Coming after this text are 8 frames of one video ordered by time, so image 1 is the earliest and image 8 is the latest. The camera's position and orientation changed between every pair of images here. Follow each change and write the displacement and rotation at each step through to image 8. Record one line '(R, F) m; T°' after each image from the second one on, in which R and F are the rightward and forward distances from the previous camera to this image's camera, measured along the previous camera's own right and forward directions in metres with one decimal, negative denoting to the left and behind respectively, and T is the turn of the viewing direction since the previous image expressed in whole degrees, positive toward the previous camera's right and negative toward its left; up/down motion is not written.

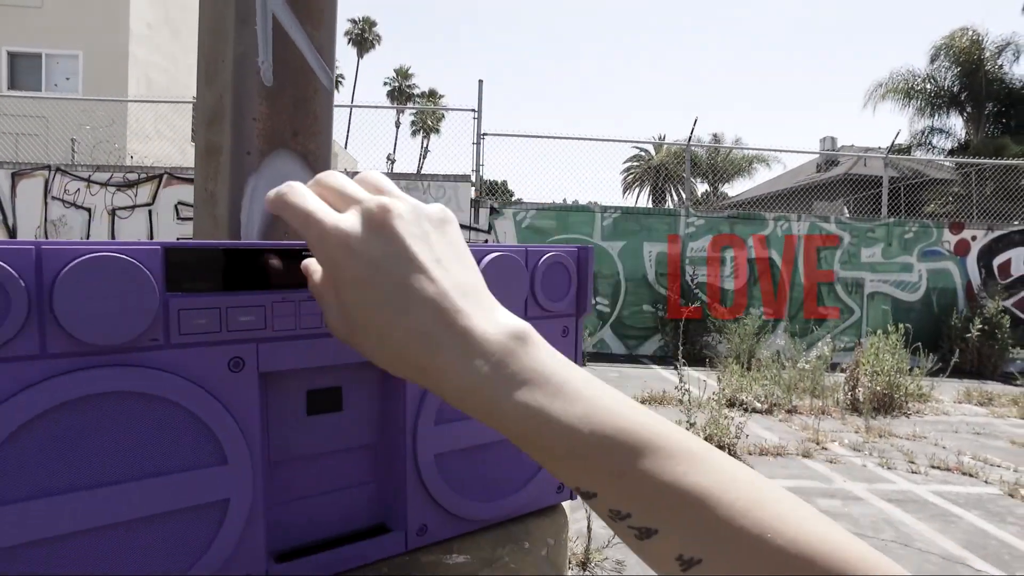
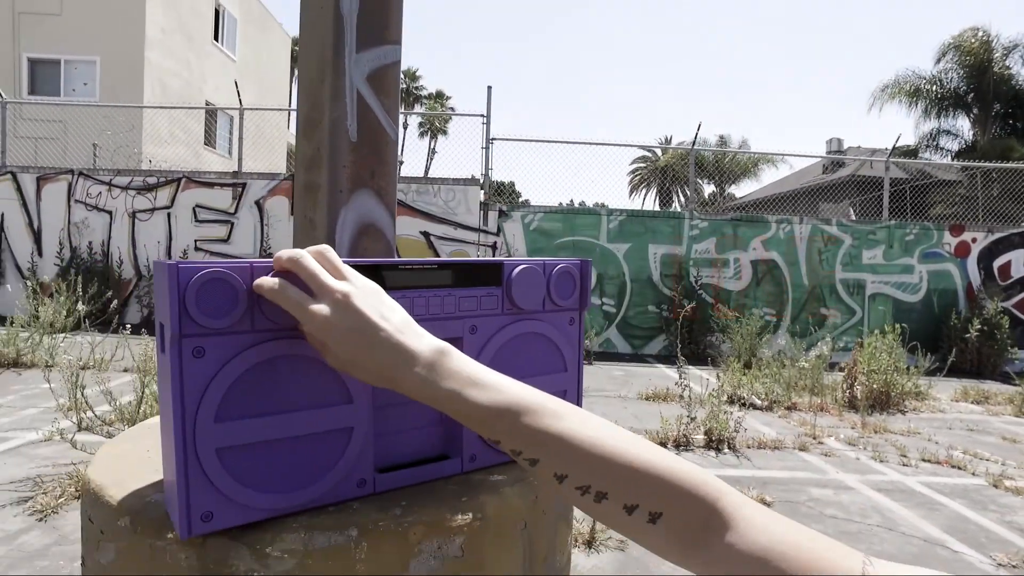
(0.0, -0.3) m; -1°
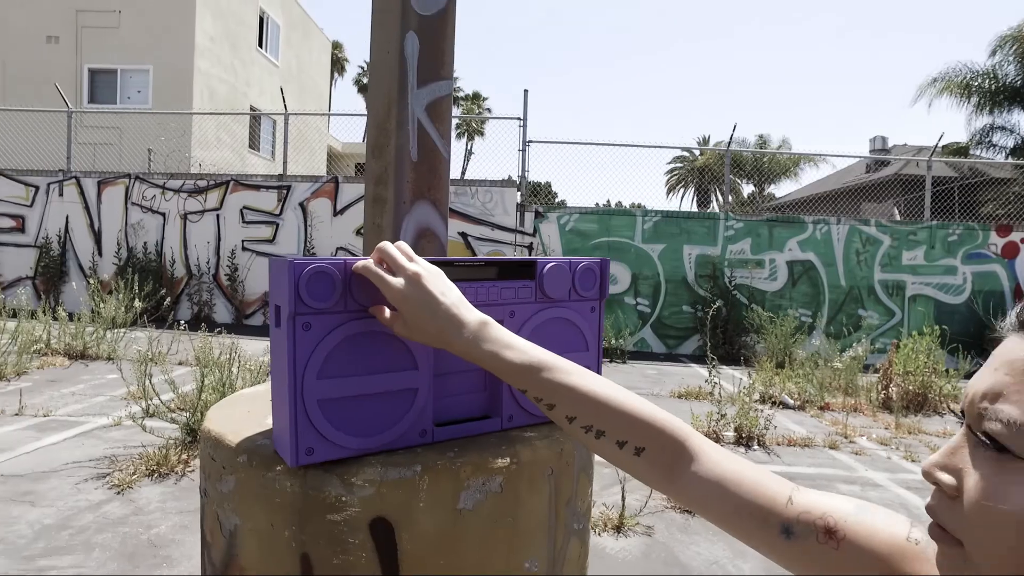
(0.0, -0.2) m; -3°
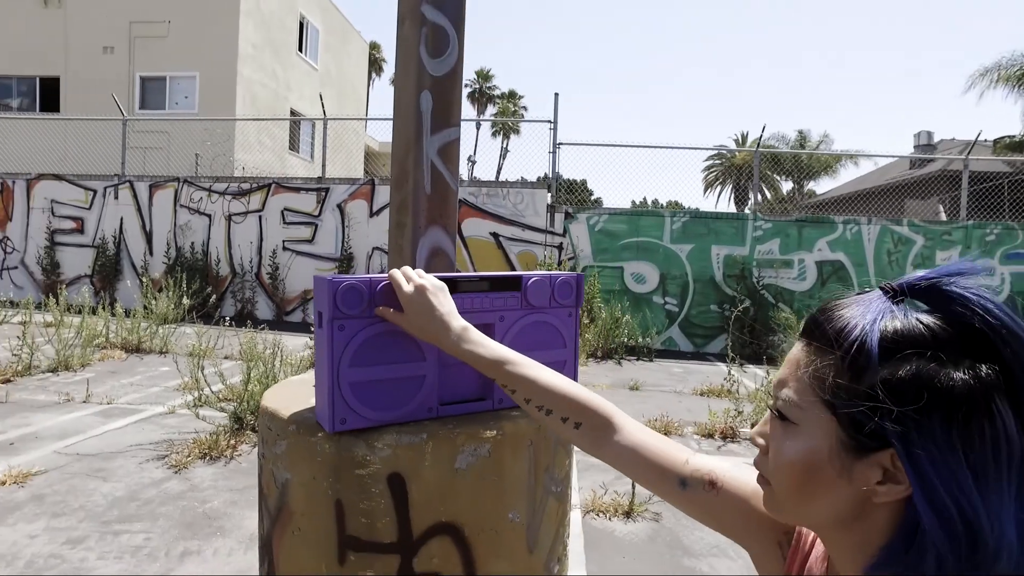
(+0.1, -0.3) m; -3°
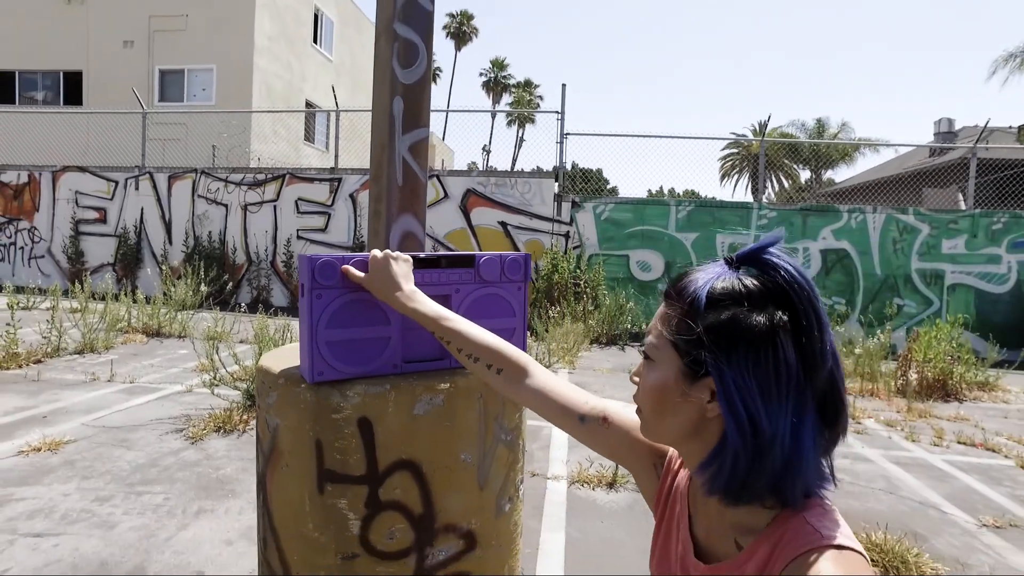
(+0.1, -0.2) m; -1°
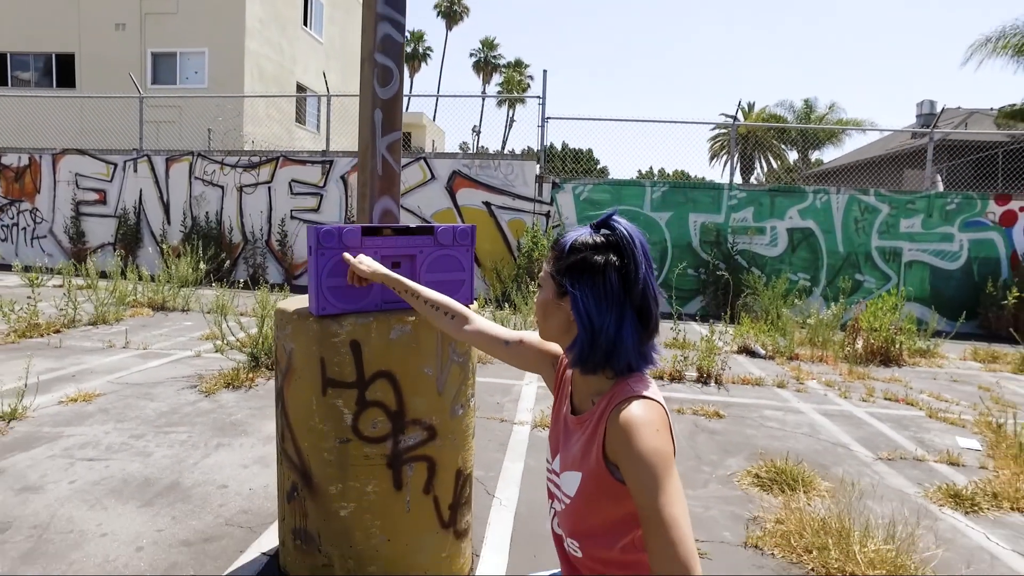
(+0.1, -0.6) m; +1°
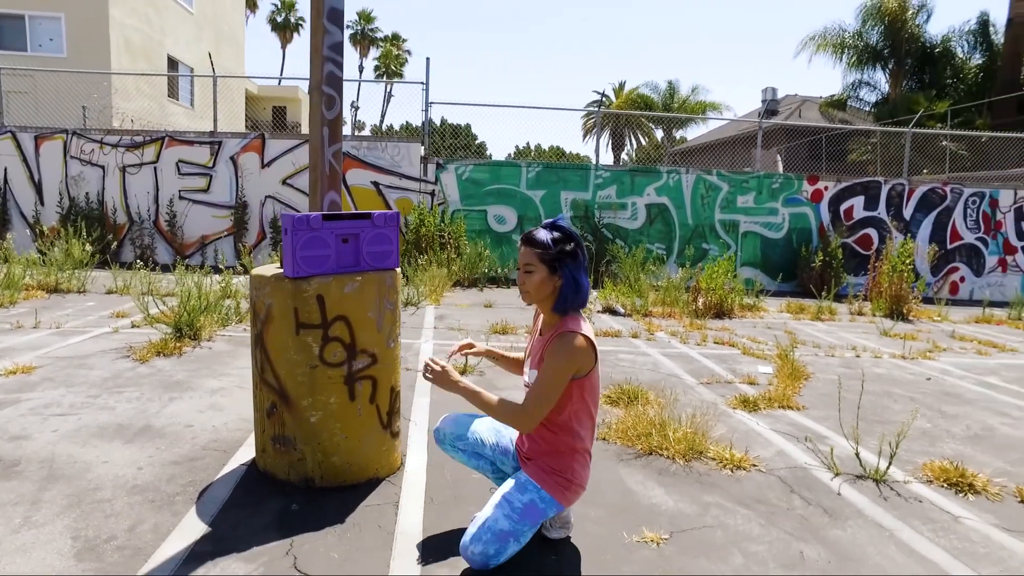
(-0.2, -0.9) m; +10°
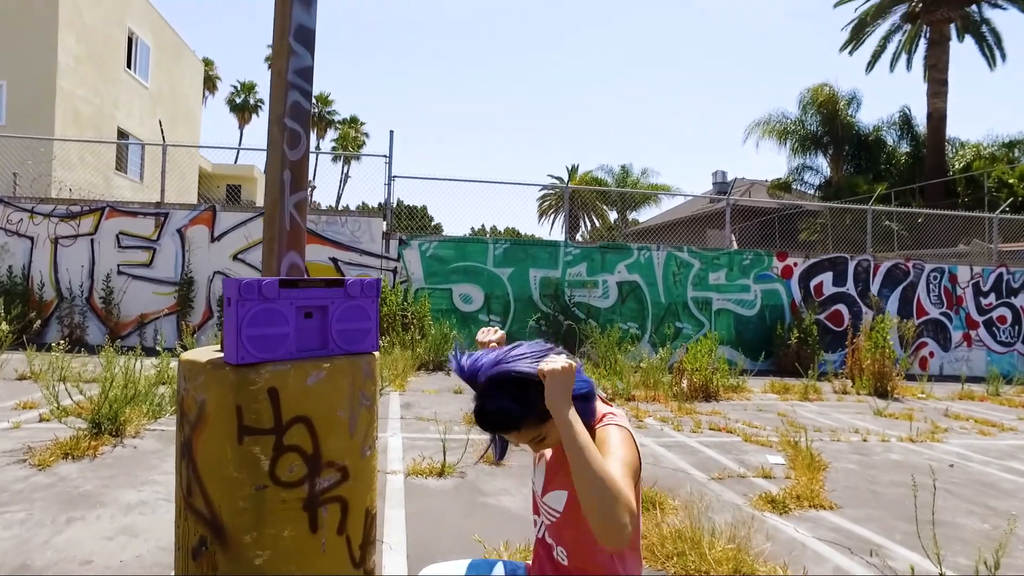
(-0.2, +0.7) m; +4°
